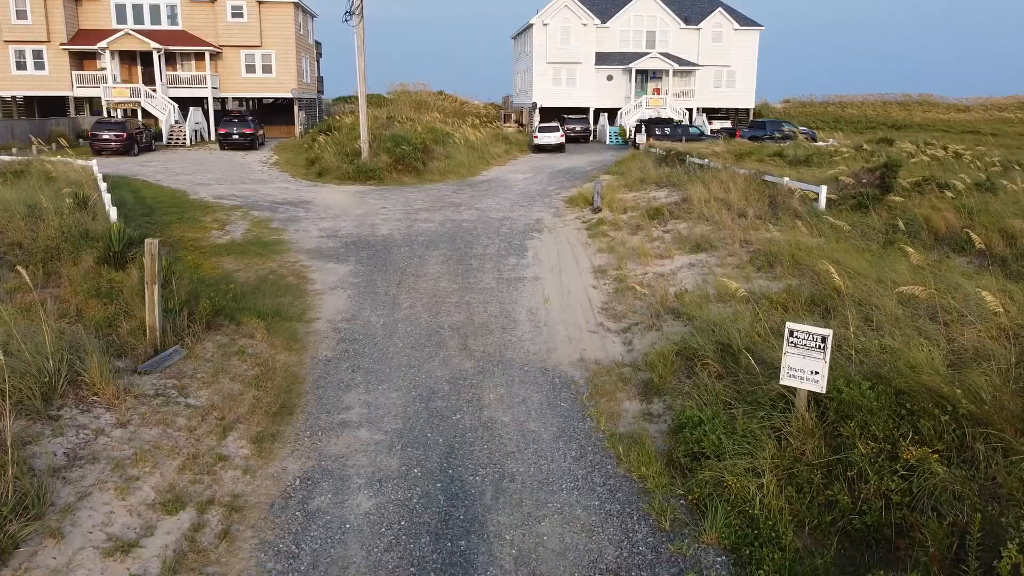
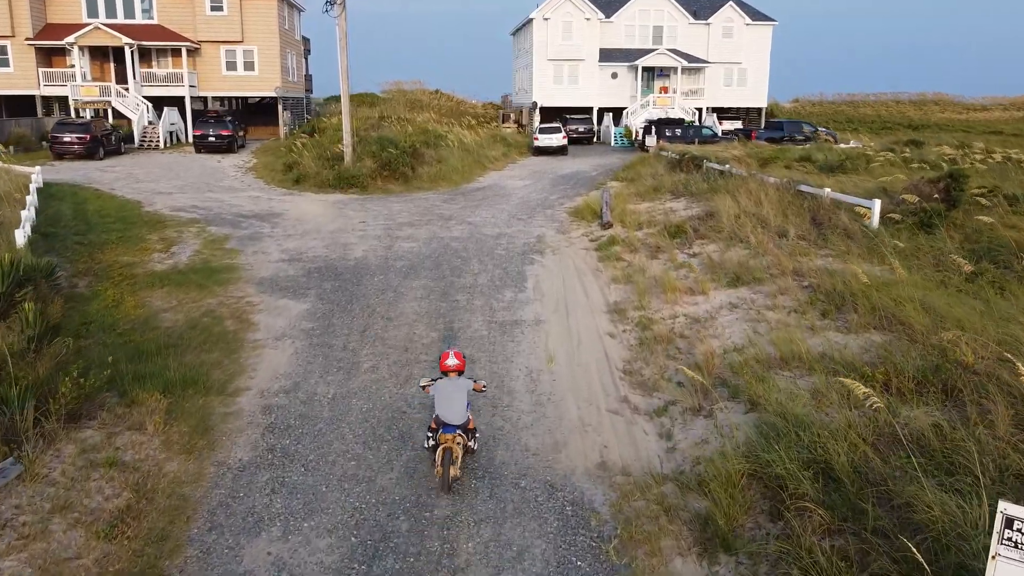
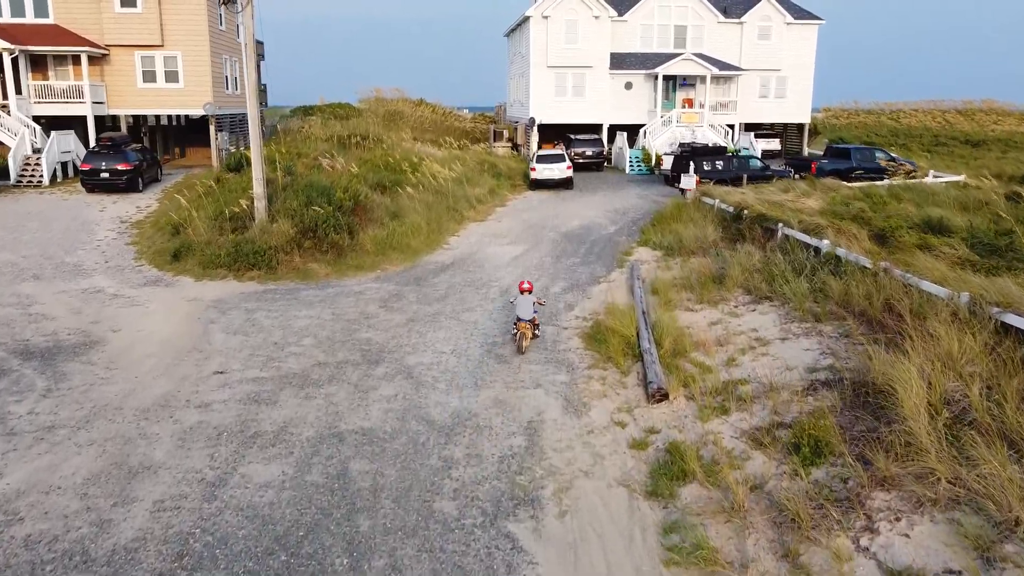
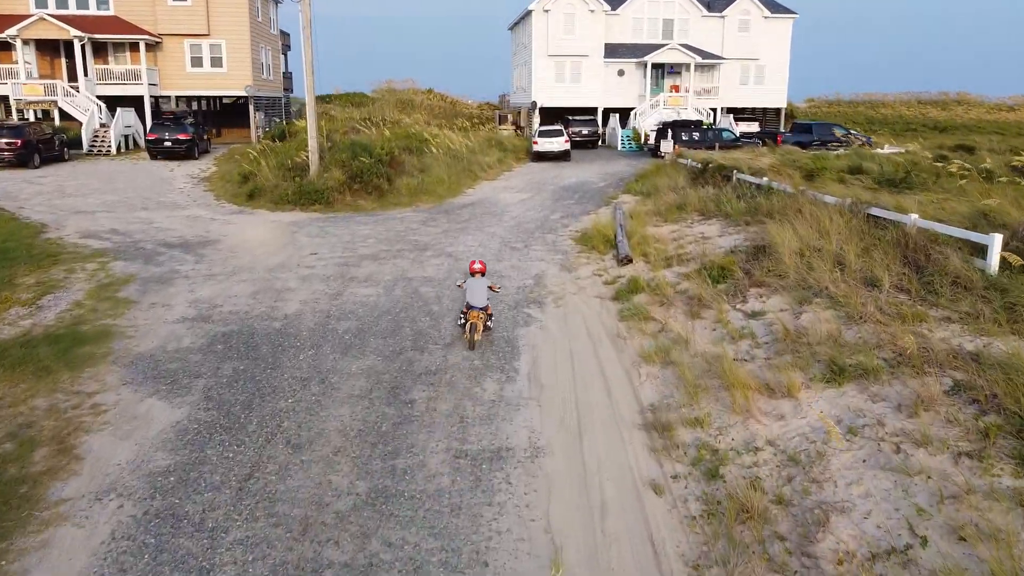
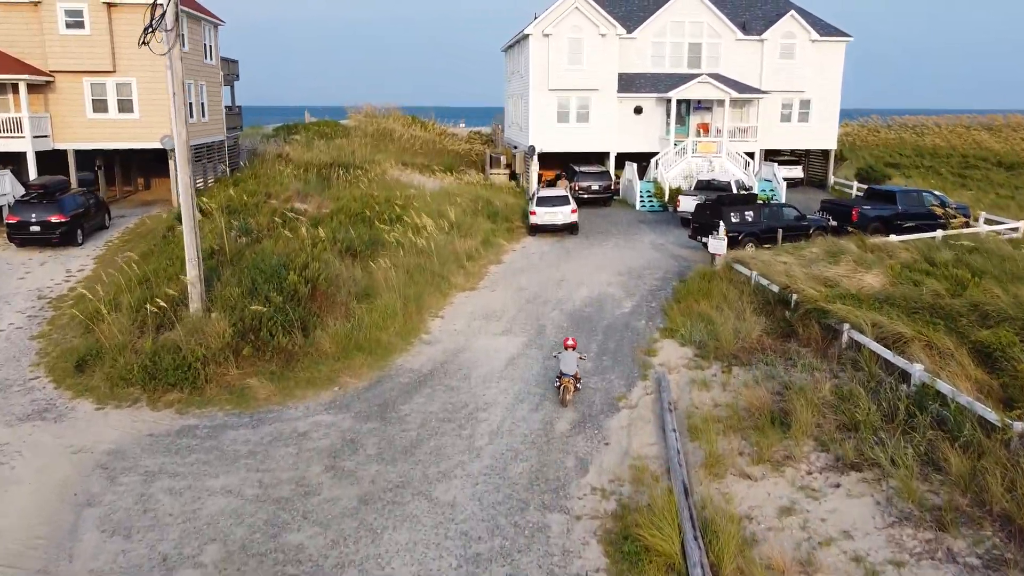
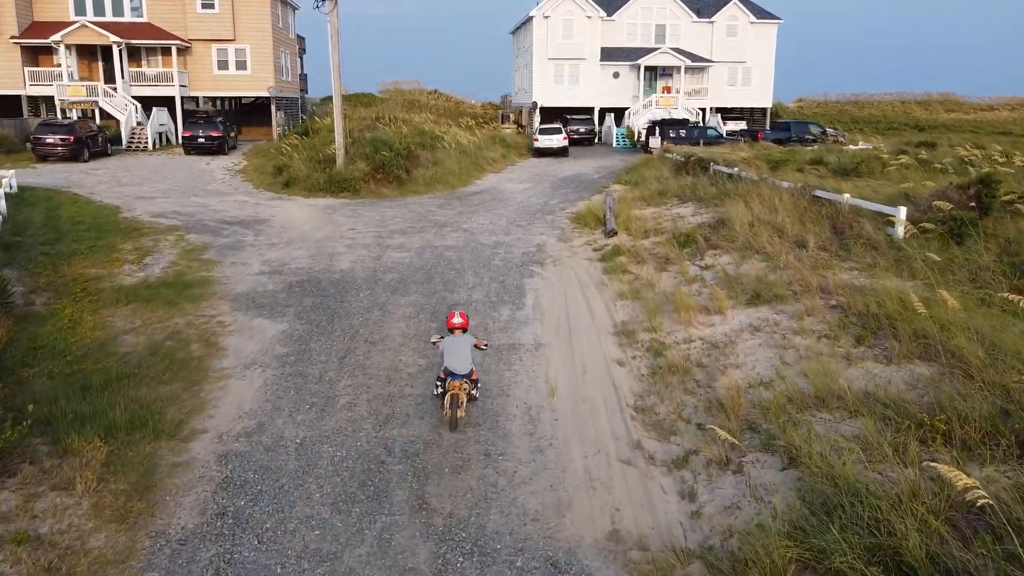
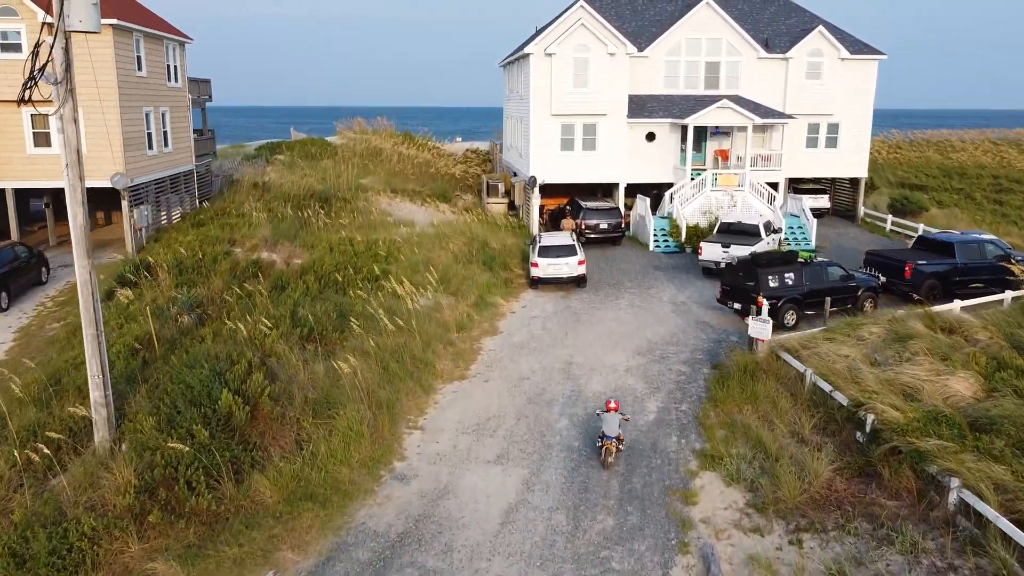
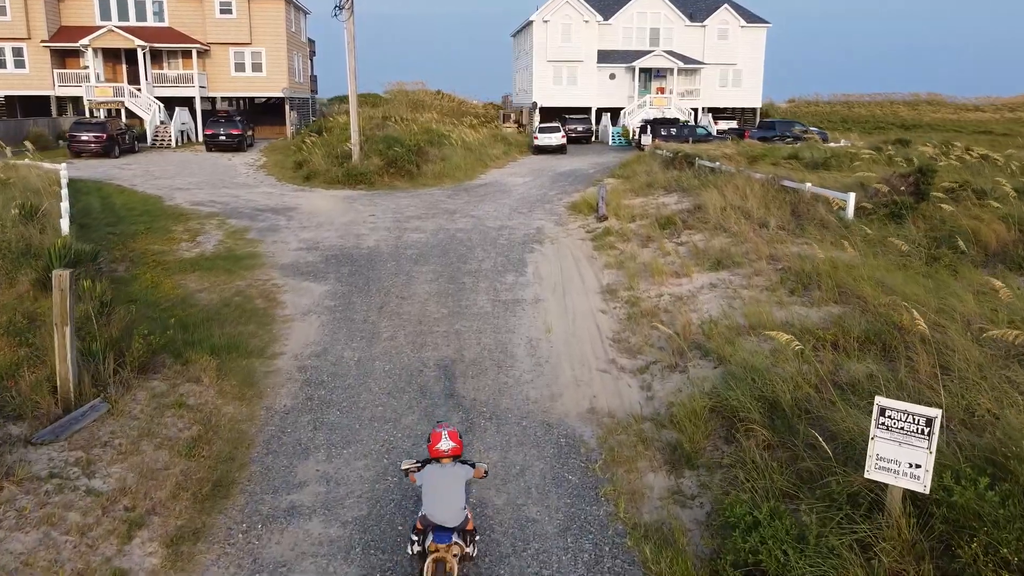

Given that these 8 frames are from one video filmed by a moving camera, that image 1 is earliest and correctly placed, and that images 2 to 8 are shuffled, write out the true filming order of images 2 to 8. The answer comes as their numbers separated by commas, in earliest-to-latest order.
8, 2, 6, 4, 3, 5, 7
